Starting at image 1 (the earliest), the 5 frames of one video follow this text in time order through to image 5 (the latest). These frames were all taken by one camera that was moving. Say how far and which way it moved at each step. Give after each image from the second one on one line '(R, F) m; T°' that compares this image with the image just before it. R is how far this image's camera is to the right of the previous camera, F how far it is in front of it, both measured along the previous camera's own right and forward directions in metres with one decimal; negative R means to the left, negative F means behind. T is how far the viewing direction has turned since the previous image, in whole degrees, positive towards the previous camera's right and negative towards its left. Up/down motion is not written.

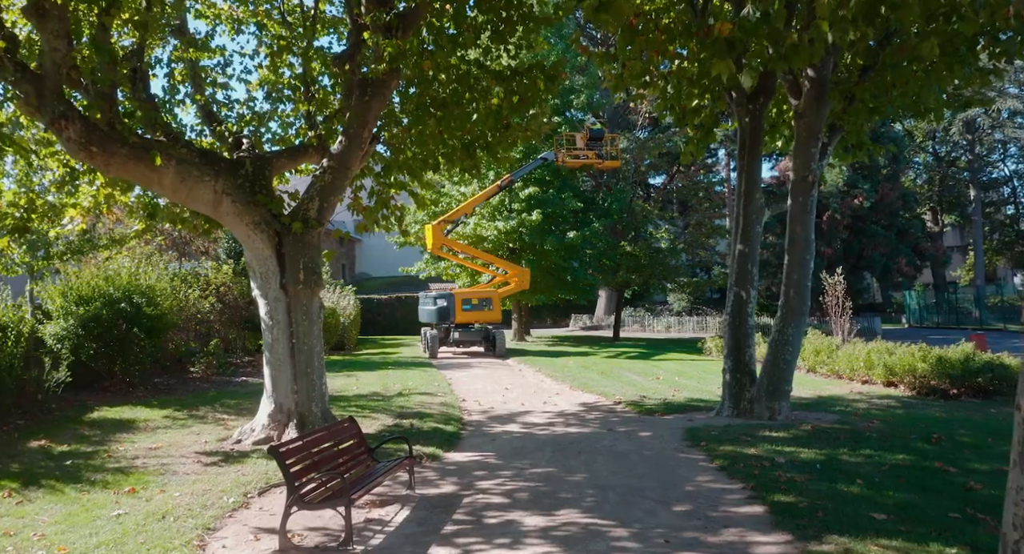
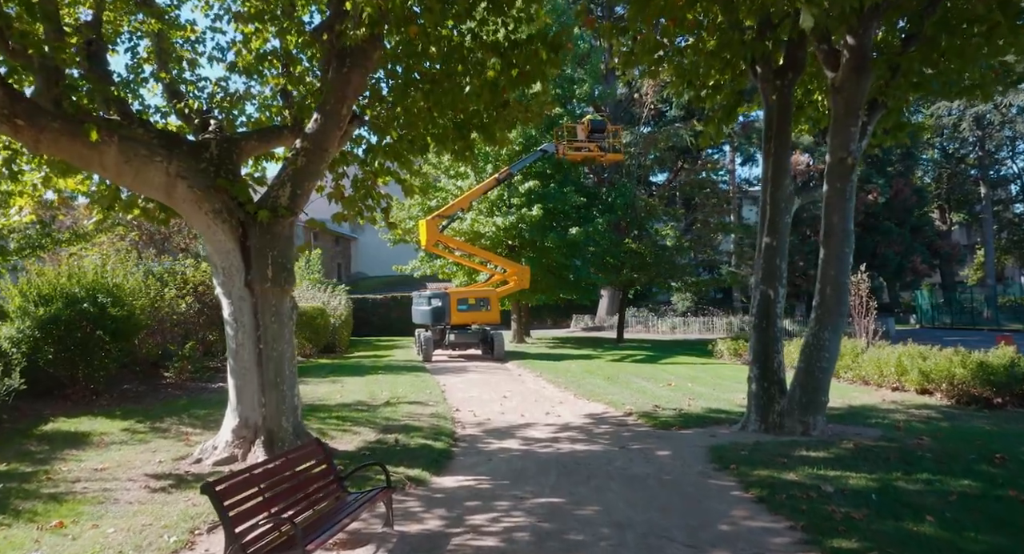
(0.0, +1.2) m; 0°
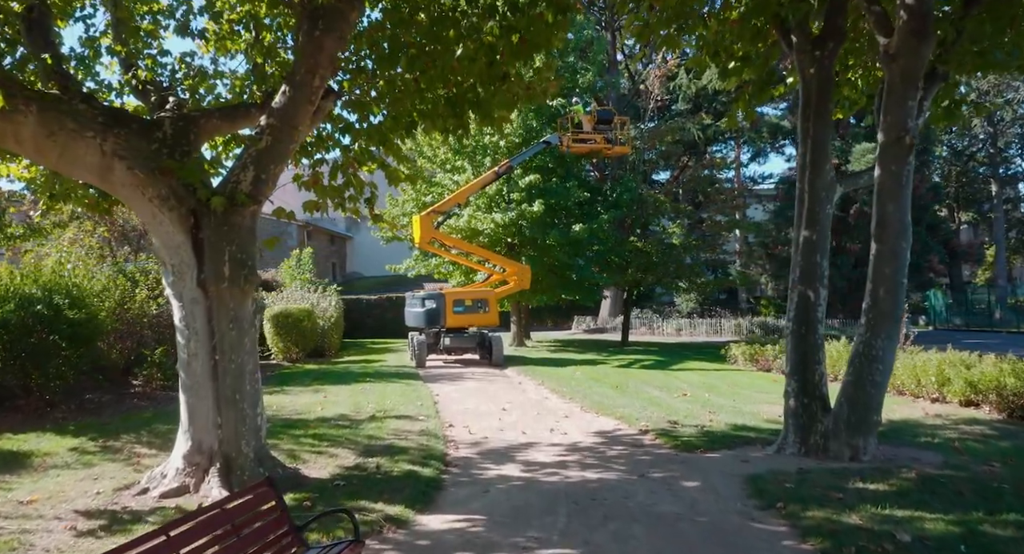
(0.0, +1.3) m; 0°
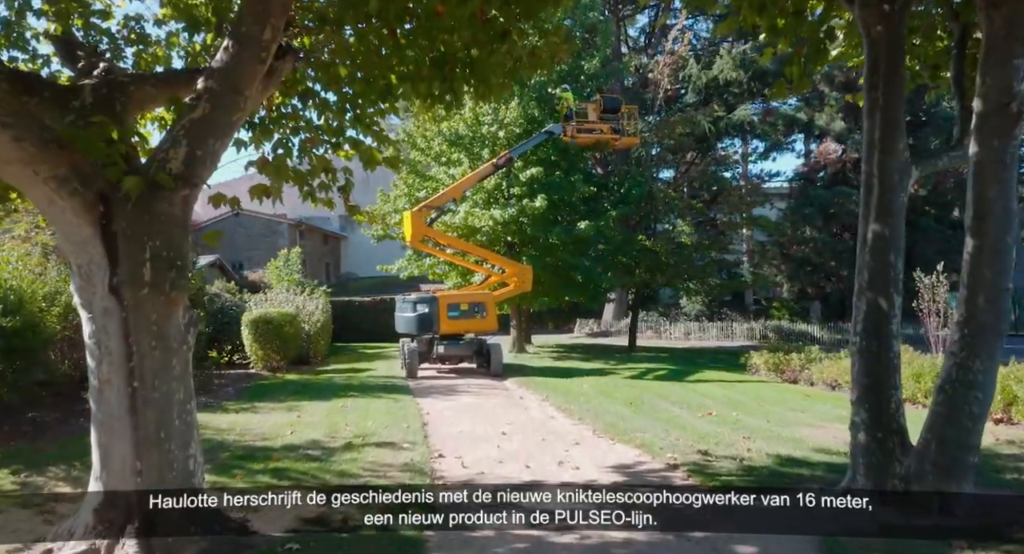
(0.0, +1.6) m; 0°
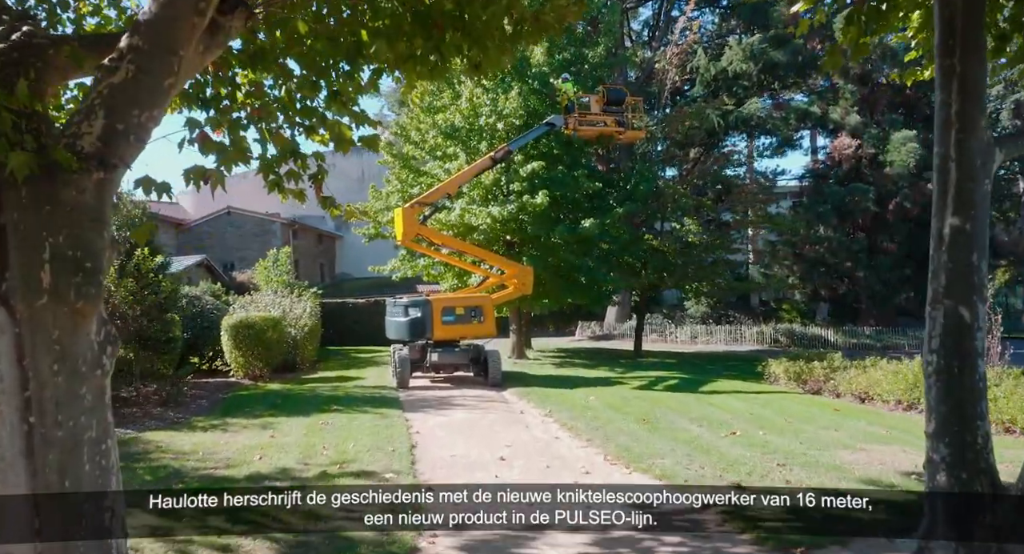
(0.0, +1.2) m; 0°
